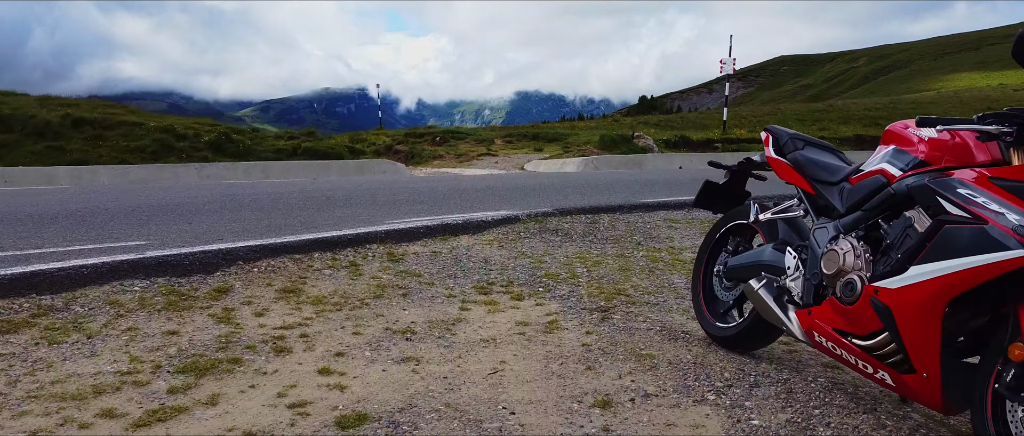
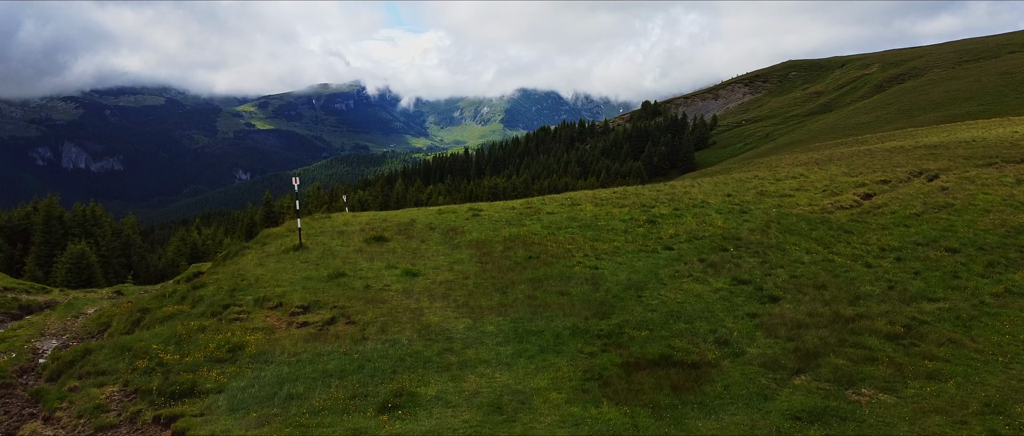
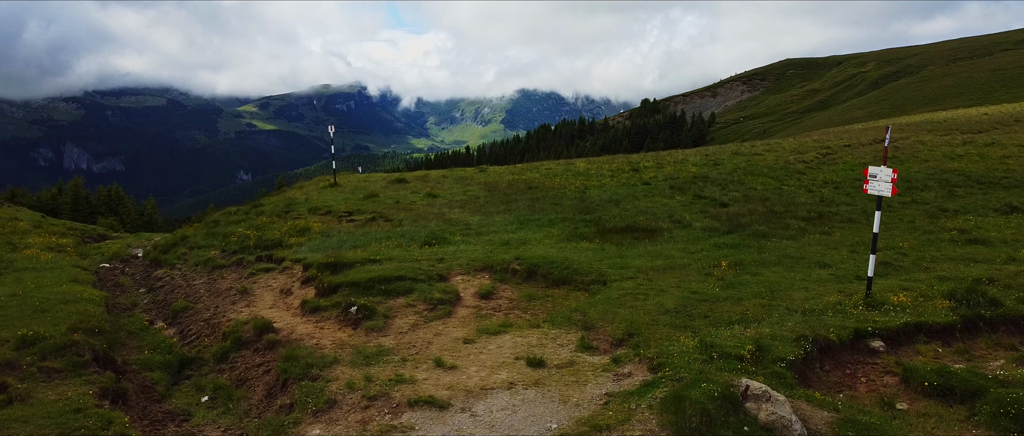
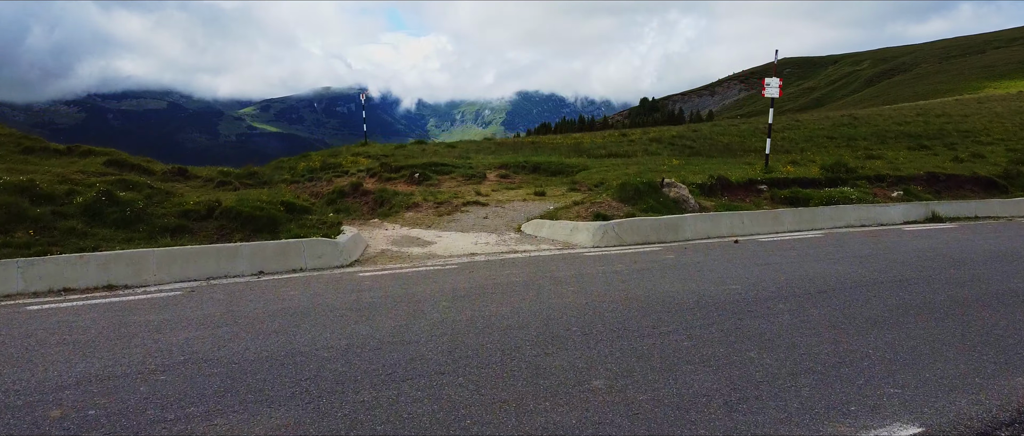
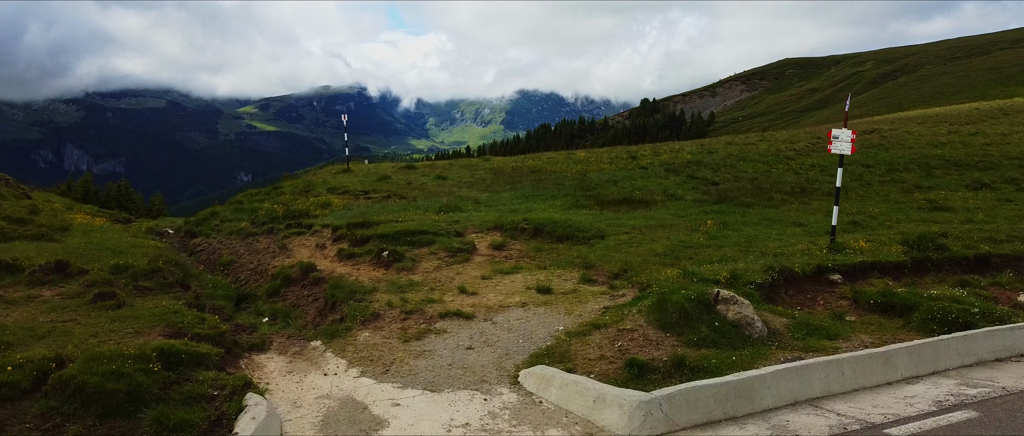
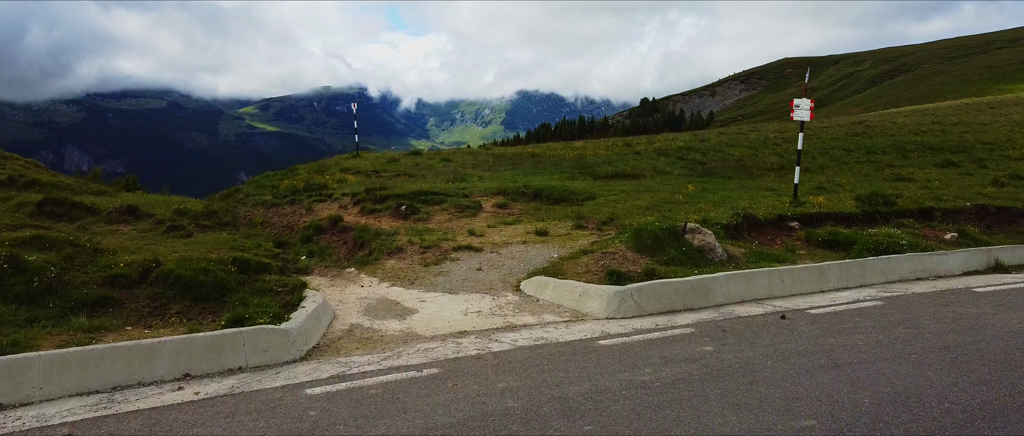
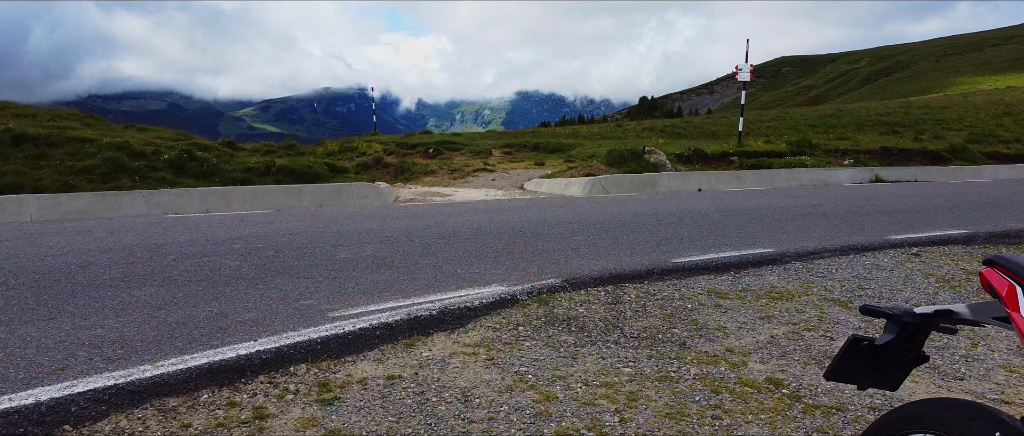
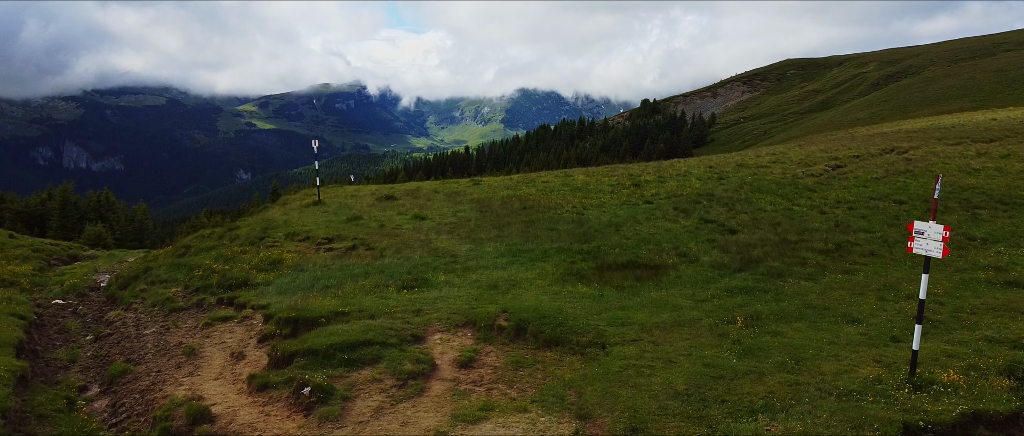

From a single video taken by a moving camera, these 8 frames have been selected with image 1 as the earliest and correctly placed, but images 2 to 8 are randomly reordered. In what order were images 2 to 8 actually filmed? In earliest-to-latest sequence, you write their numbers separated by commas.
7, 4, 6, 5, 3, 8, 2
